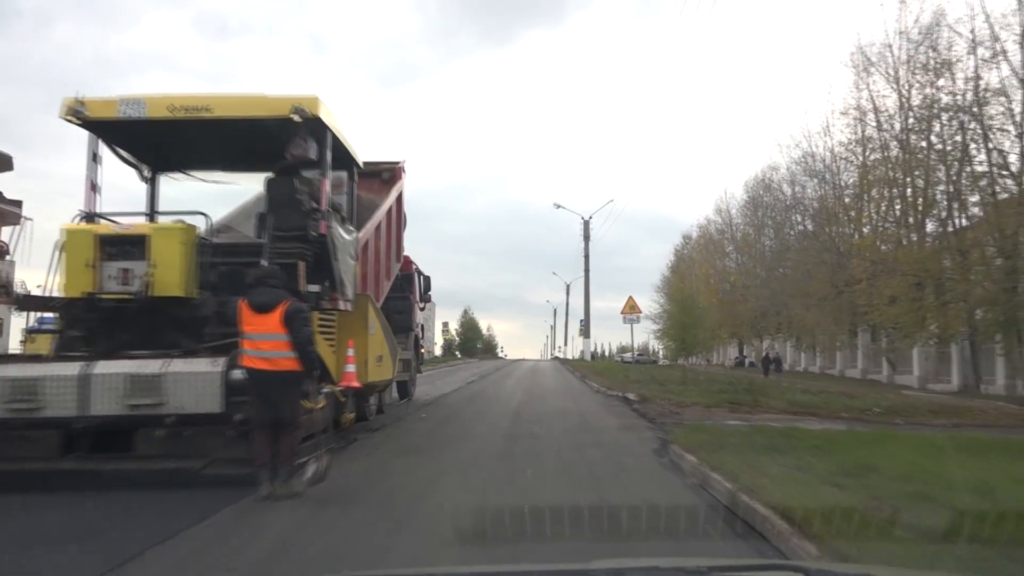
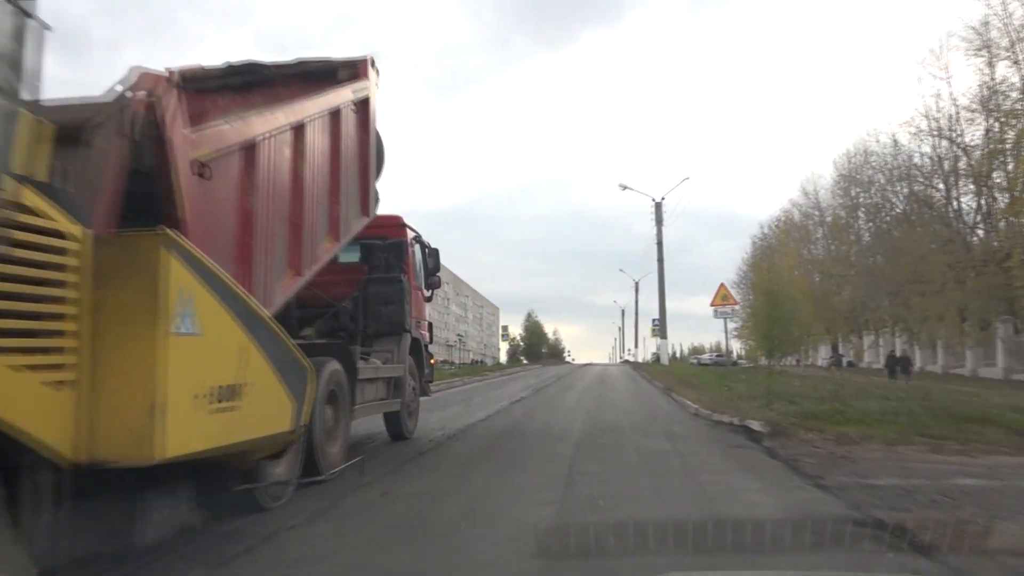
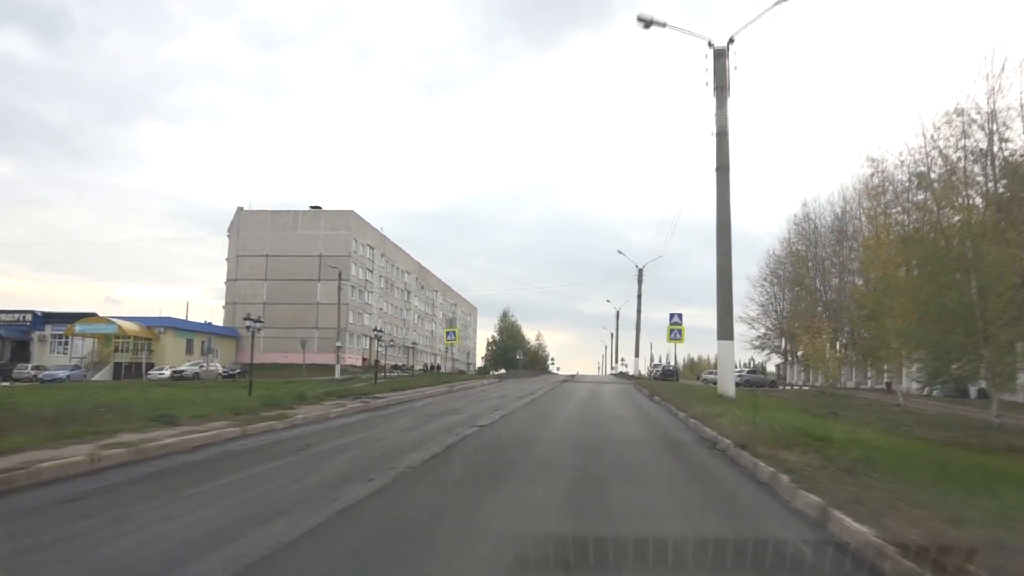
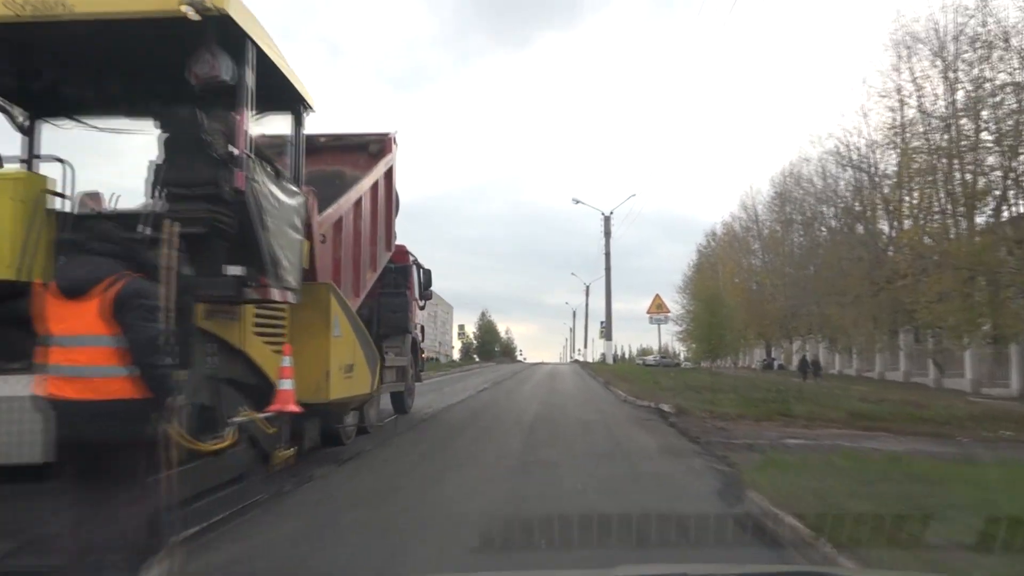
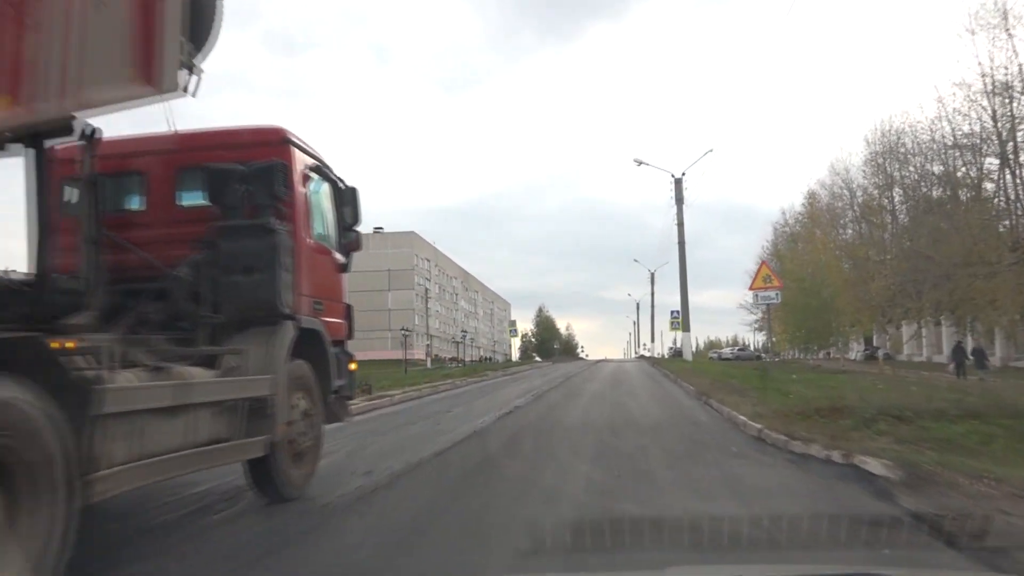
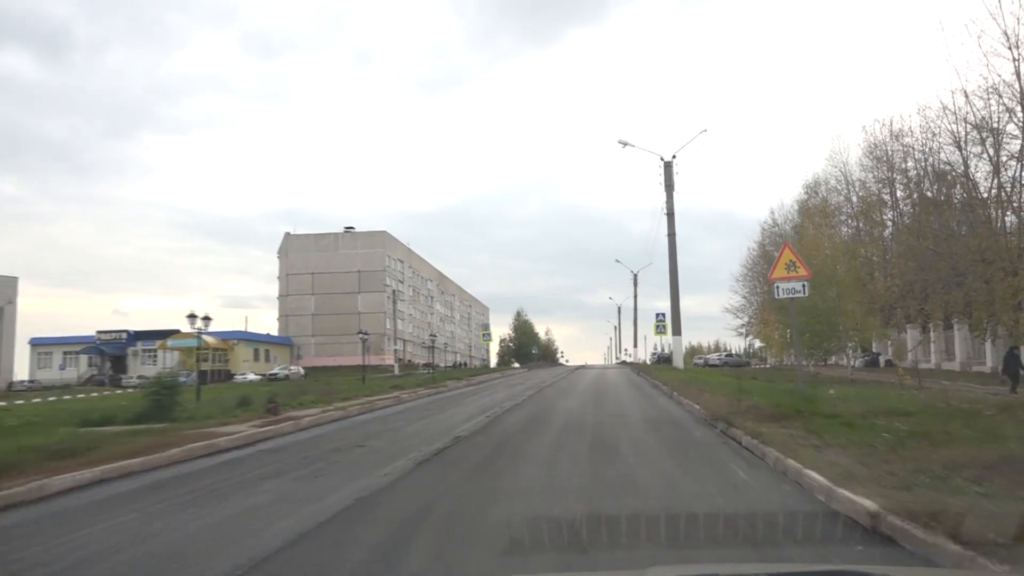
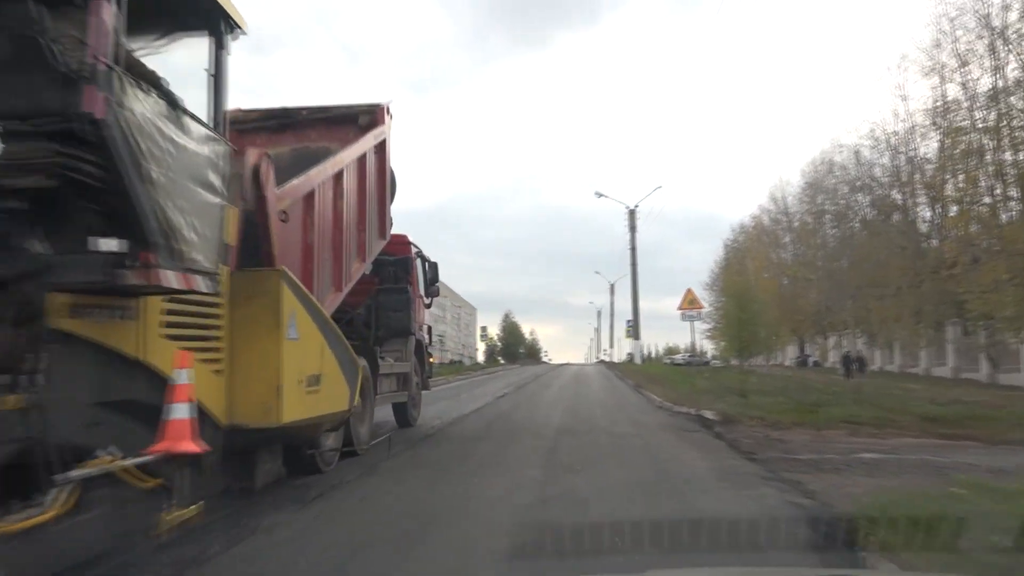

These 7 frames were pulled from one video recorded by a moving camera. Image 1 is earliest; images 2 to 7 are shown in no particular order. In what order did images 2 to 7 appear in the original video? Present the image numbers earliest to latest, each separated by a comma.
4, 7, 2, 5, 6, 3
